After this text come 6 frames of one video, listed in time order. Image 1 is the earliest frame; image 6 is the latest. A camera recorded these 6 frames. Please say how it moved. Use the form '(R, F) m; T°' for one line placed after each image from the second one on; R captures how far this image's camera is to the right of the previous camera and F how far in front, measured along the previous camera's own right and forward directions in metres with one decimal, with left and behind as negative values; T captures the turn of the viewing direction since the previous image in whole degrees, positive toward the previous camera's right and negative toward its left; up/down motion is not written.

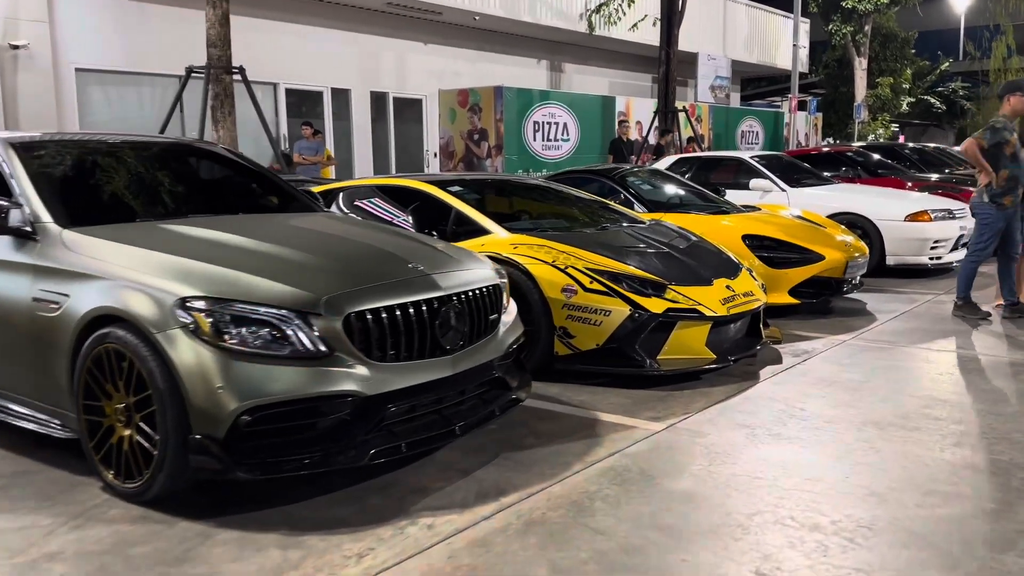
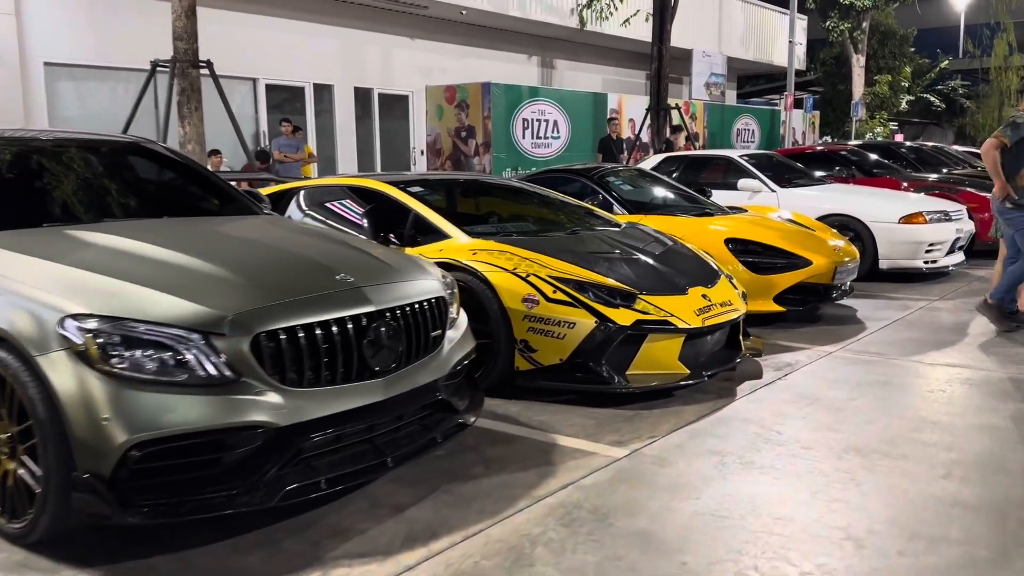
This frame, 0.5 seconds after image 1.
(+0.2, +0.4) m; 0°
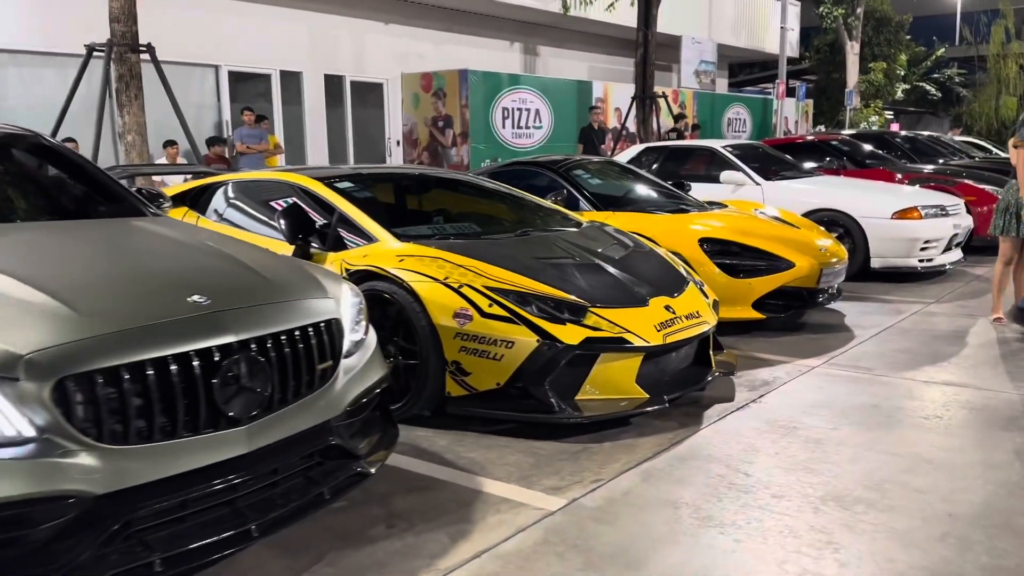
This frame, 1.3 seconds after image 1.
(+0.3, +0.6) m; 0°
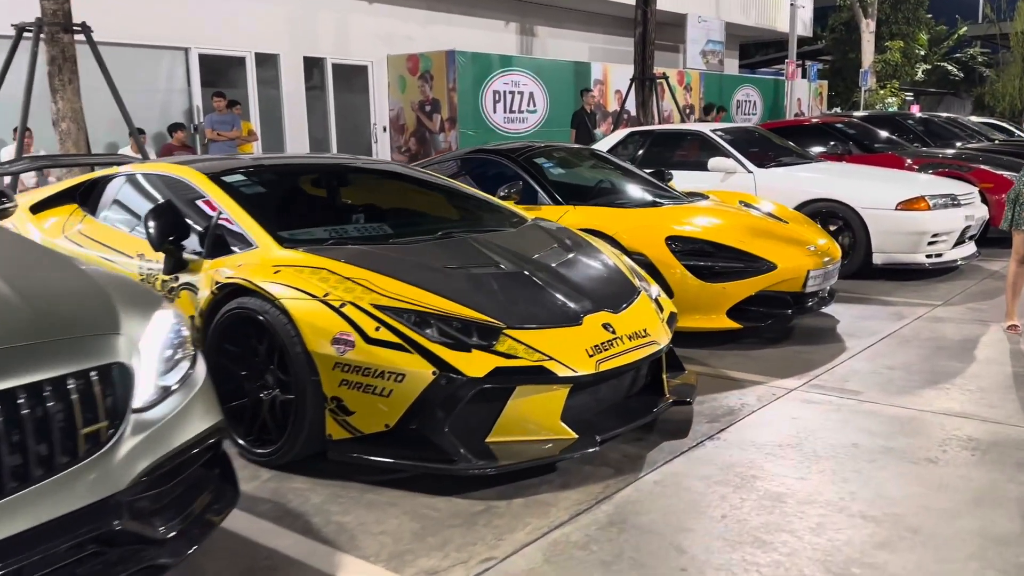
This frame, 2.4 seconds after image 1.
(+0.5, +0.7) m; -1°
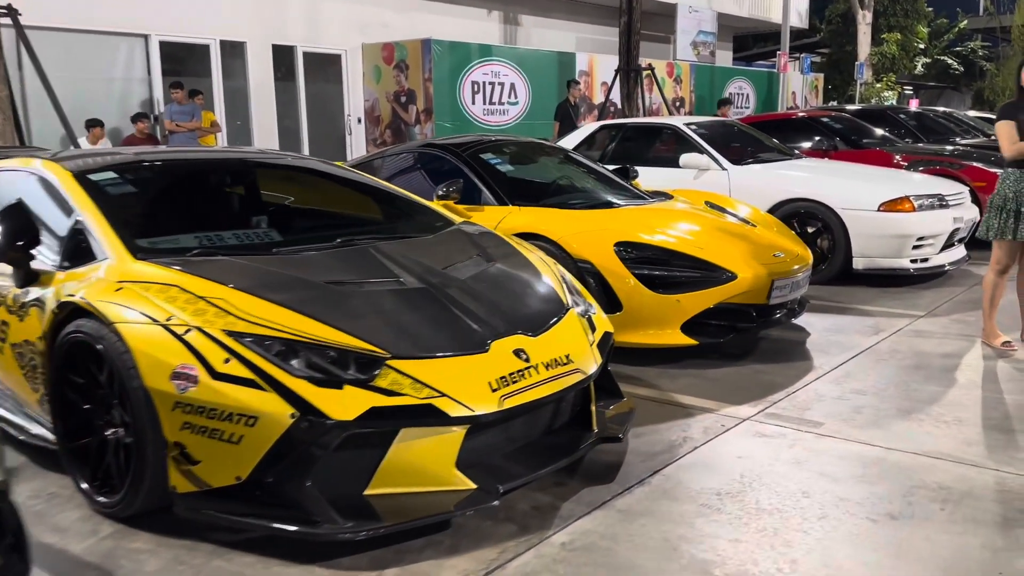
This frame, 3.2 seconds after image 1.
(+0.4, +0.5) m; 0°
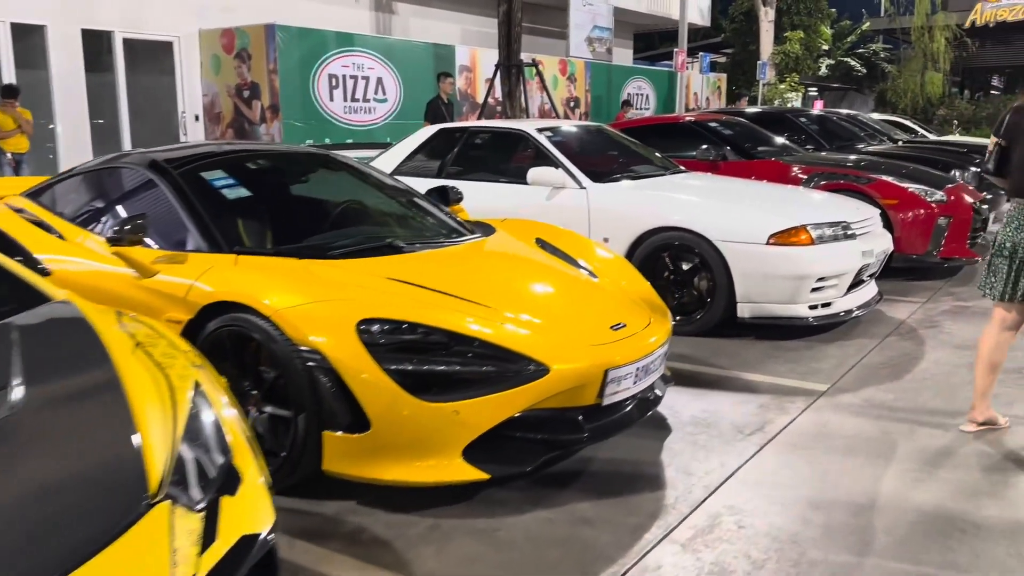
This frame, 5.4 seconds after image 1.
(+0.9, +1.7) m; +5°
